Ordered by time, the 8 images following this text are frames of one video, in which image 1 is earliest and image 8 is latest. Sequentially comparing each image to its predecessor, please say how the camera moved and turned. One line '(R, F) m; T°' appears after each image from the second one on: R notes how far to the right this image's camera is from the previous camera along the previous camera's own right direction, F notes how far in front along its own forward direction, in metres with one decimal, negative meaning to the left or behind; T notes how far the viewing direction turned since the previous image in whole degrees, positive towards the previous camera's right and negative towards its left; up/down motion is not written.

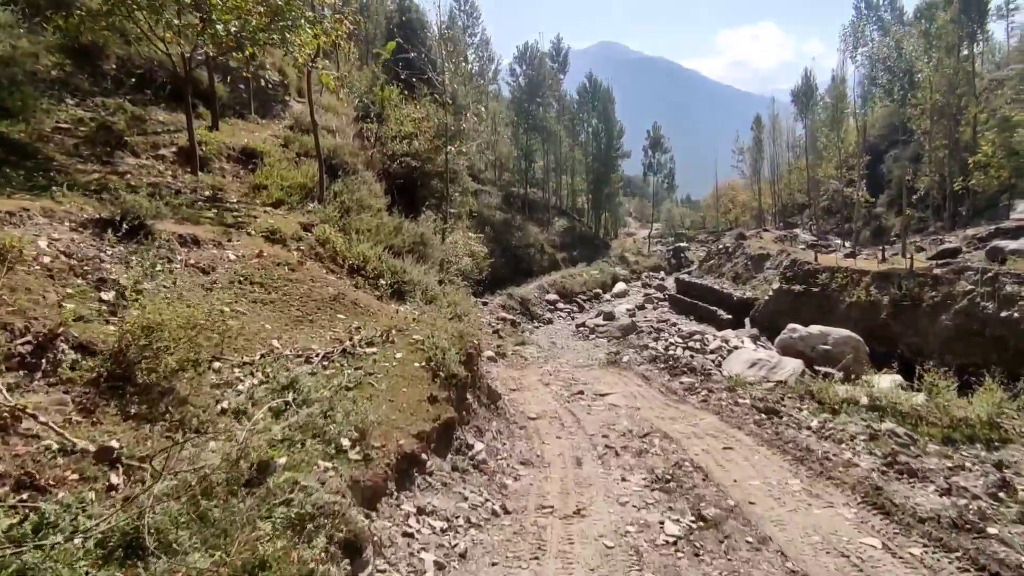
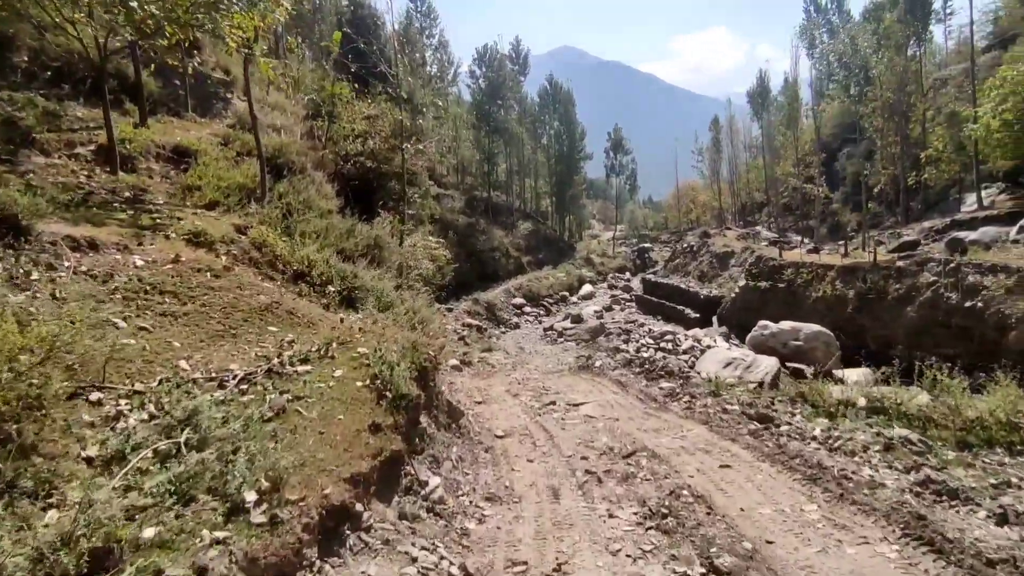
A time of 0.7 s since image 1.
(+0.1, +0.8) m; +3°
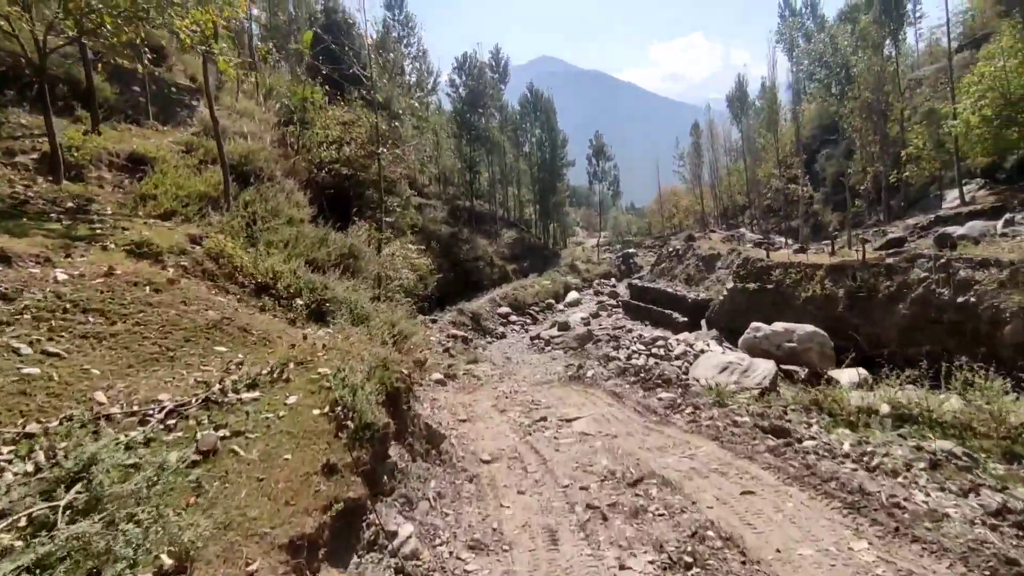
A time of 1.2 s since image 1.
(0.0, +0.7) m; +2°
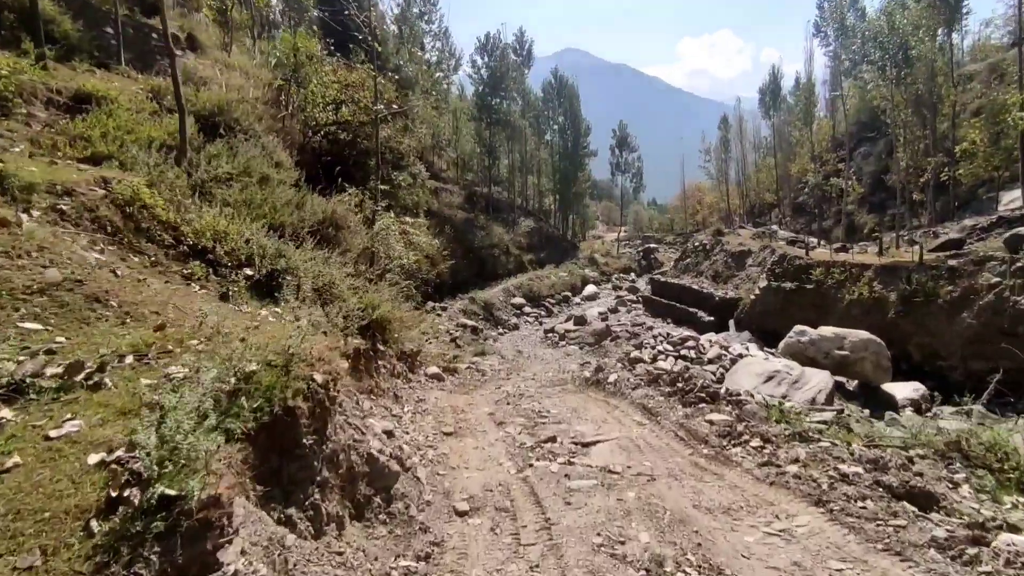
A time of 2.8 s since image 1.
(+0.1, +2.0) m; -2°
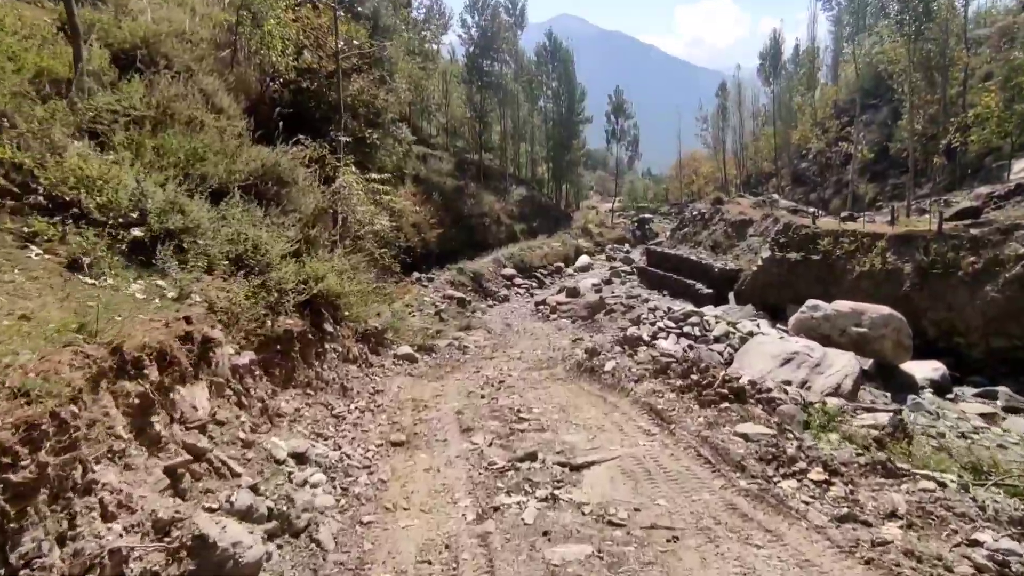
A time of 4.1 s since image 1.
(+0.2, +1.6) m; +1°
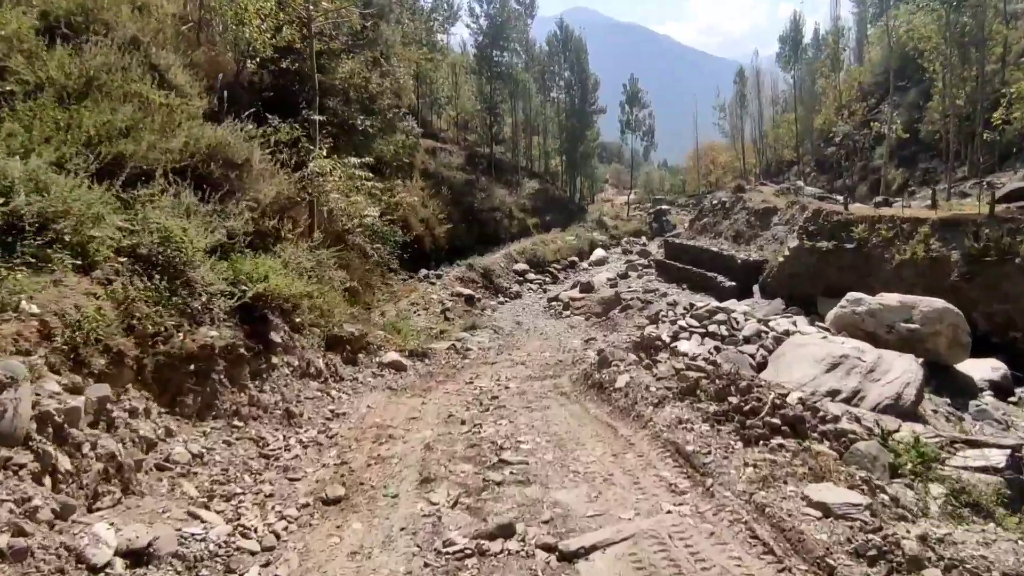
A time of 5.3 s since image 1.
(+0.3, +1.4) m; -2°
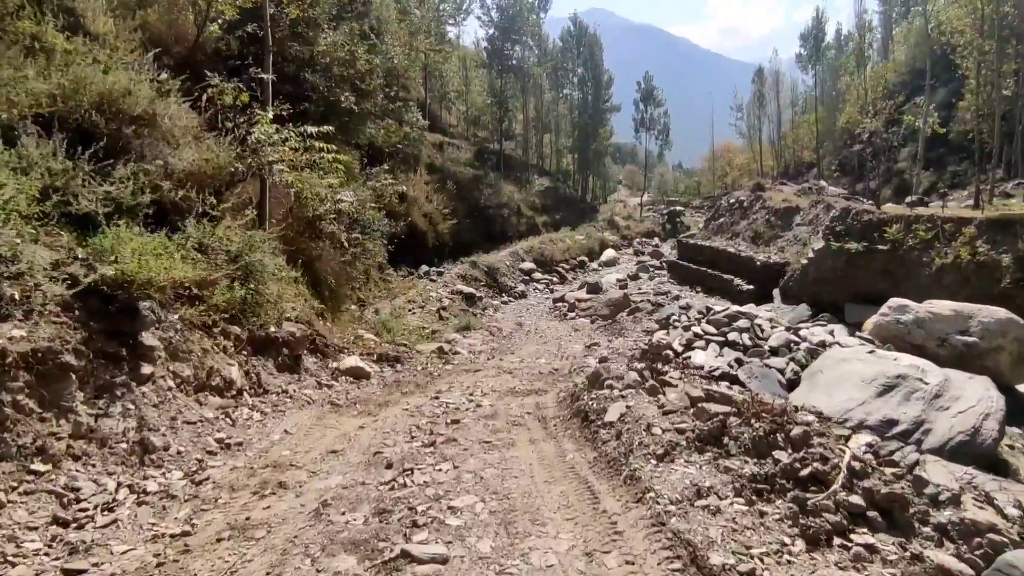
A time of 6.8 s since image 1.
(+0.4, +1.6) m; -1°
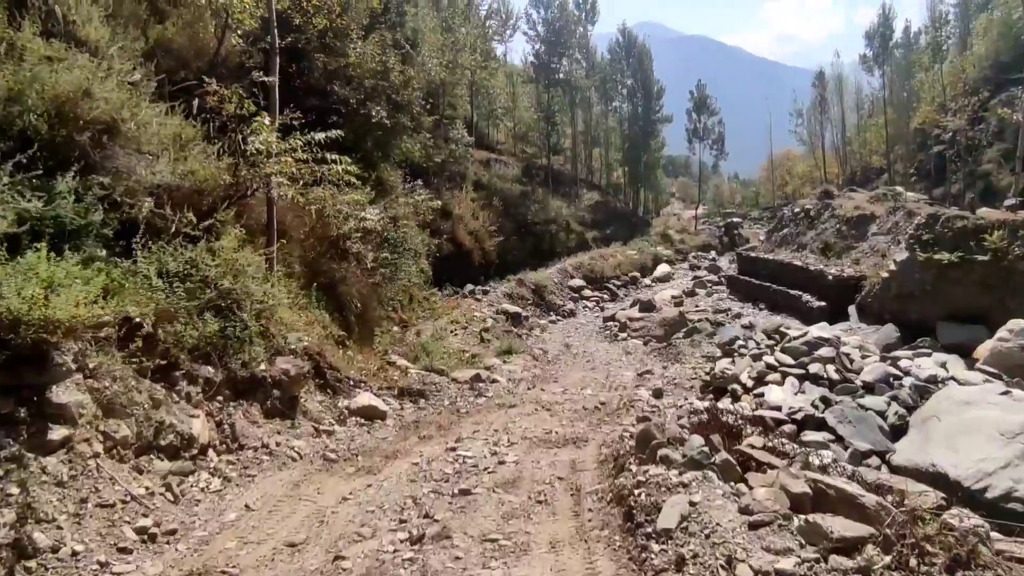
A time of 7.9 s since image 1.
(+0.2, +1.2) m; -5°
